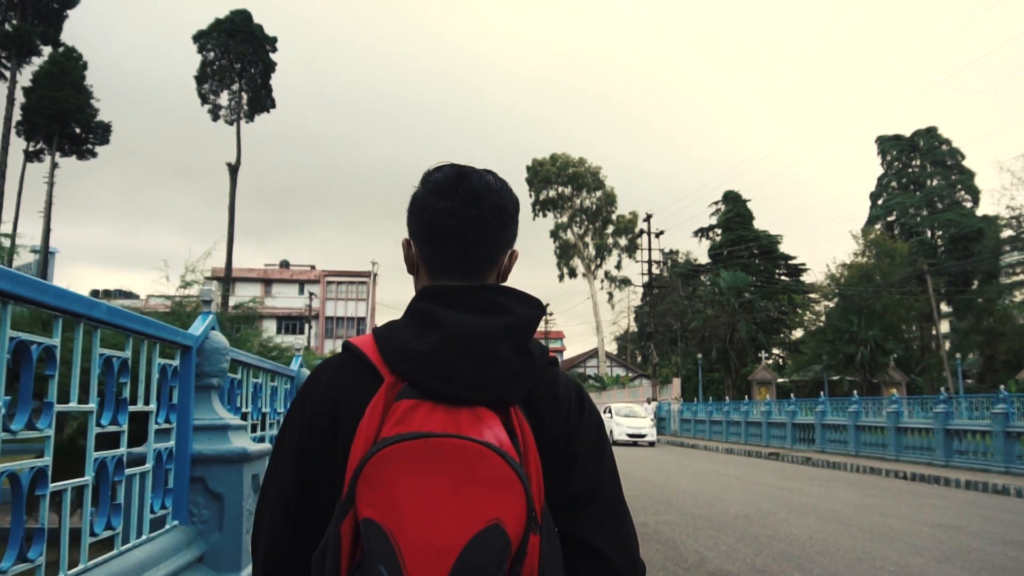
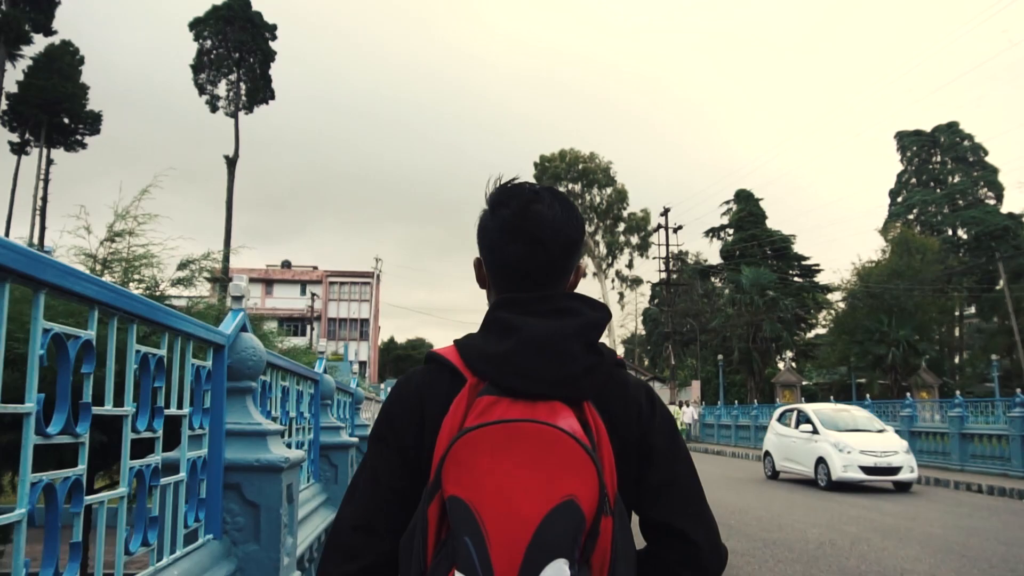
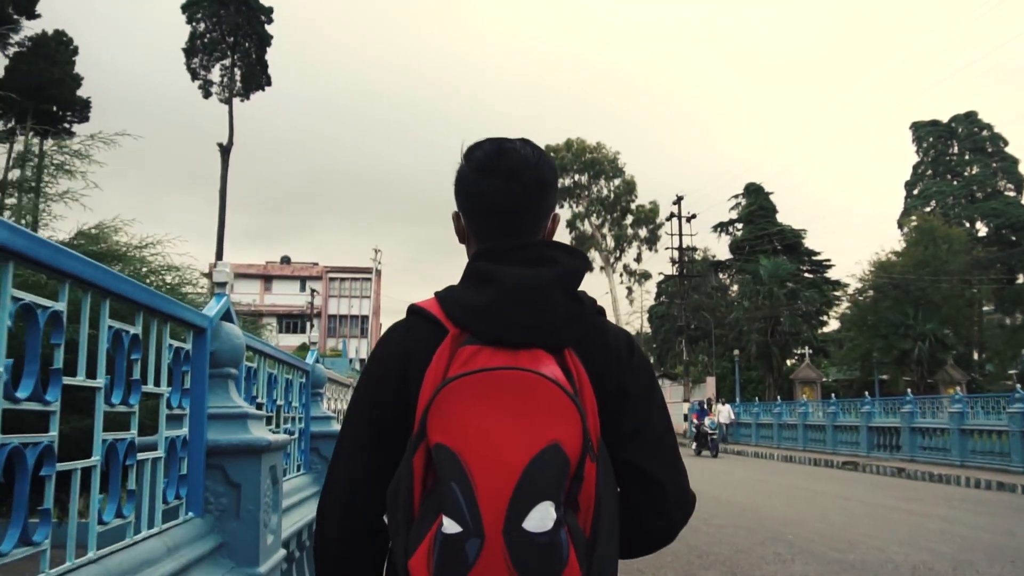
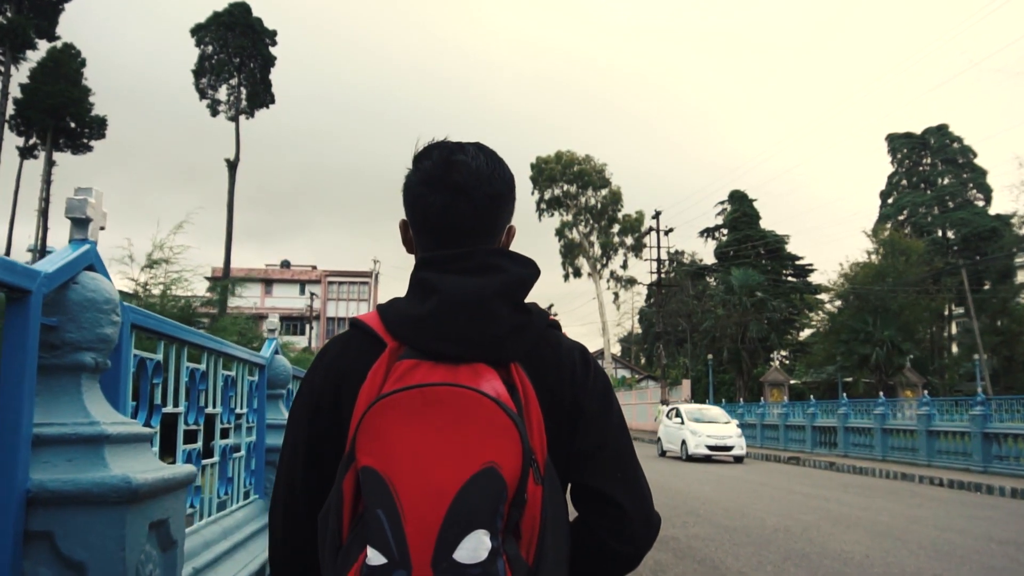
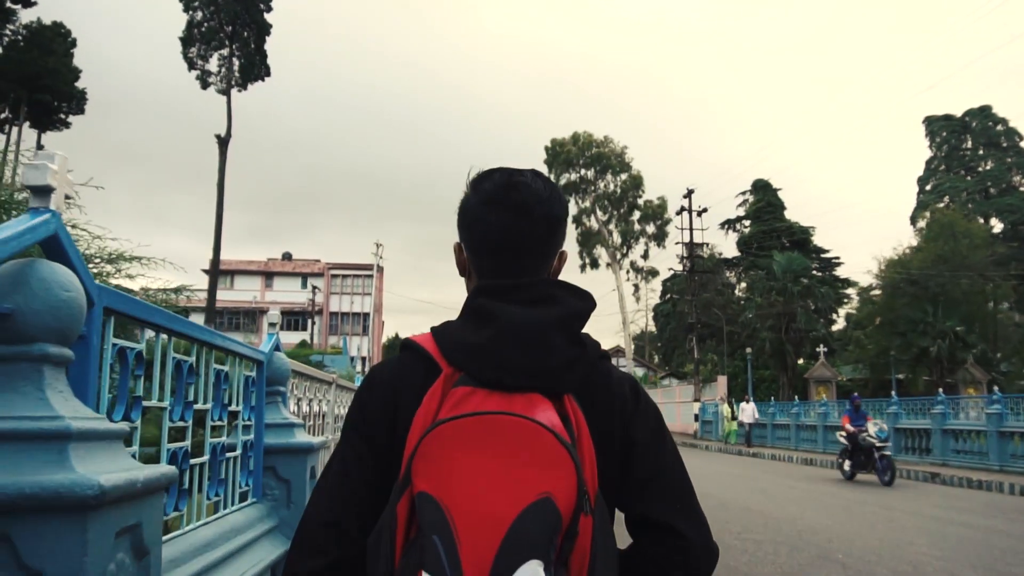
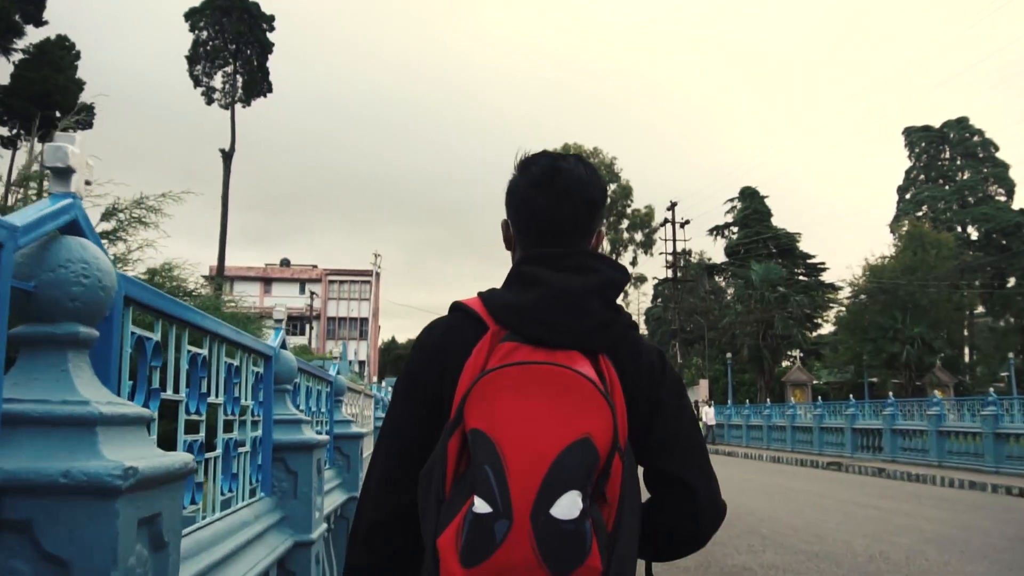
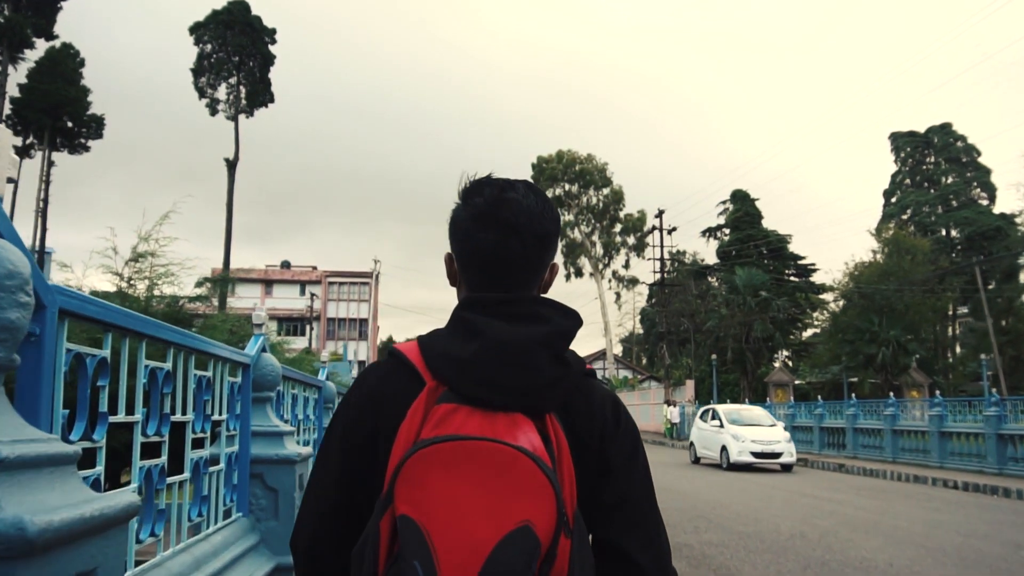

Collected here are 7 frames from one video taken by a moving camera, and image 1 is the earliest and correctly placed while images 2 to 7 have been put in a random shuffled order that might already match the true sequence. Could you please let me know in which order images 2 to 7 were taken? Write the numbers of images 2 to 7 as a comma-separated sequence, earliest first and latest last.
4, 7, 2, 6, 3, 5
